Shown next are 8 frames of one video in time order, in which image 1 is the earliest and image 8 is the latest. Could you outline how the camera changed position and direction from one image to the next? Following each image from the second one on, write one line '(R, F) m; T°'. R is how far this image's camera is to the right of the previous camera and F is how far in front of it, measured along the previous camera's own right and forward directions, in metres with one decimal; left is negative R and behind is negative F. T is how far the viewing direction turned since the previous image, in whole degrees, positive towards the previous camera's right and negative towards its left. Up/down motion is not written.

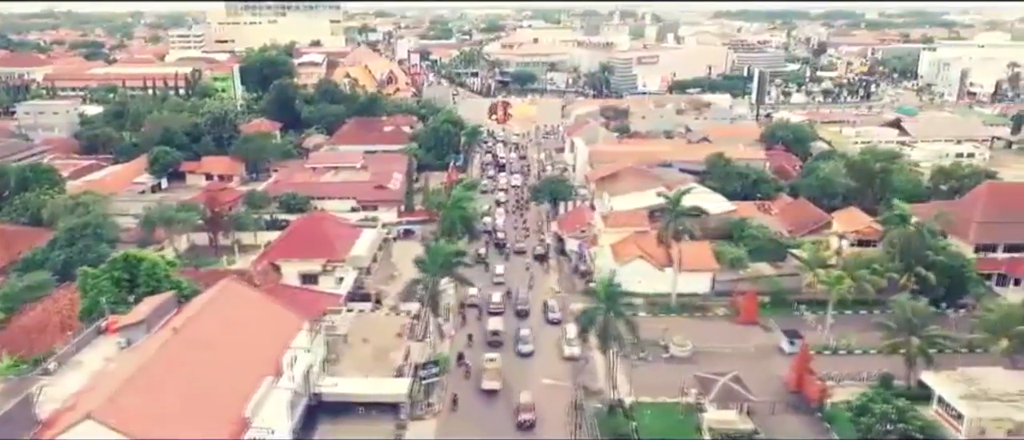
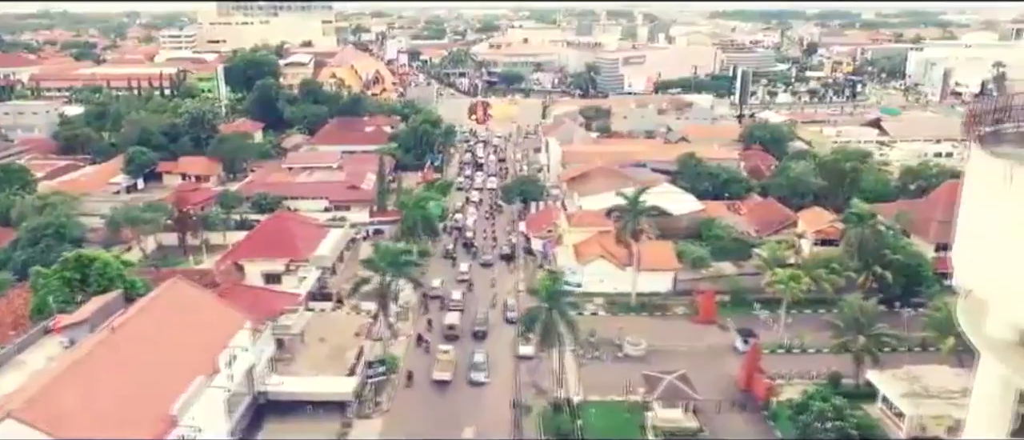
(+1.5, -0.1) m; 0°
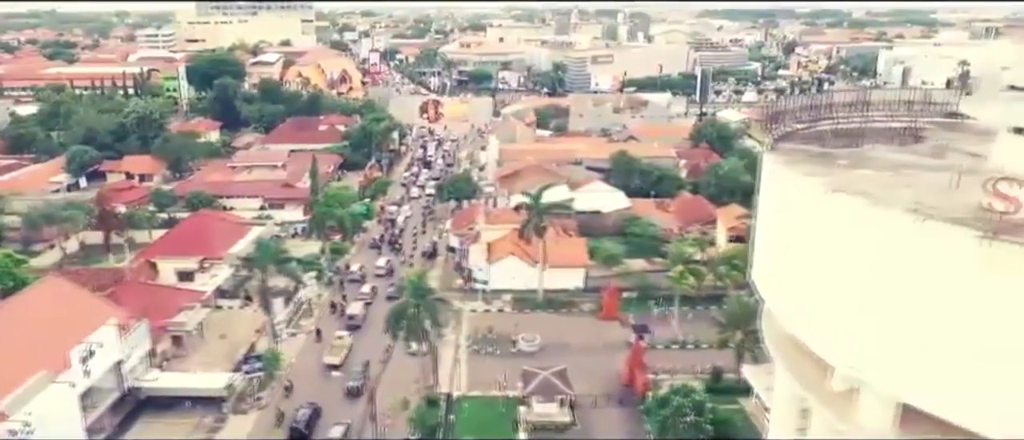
(+3.4, -0.2) m; 0°
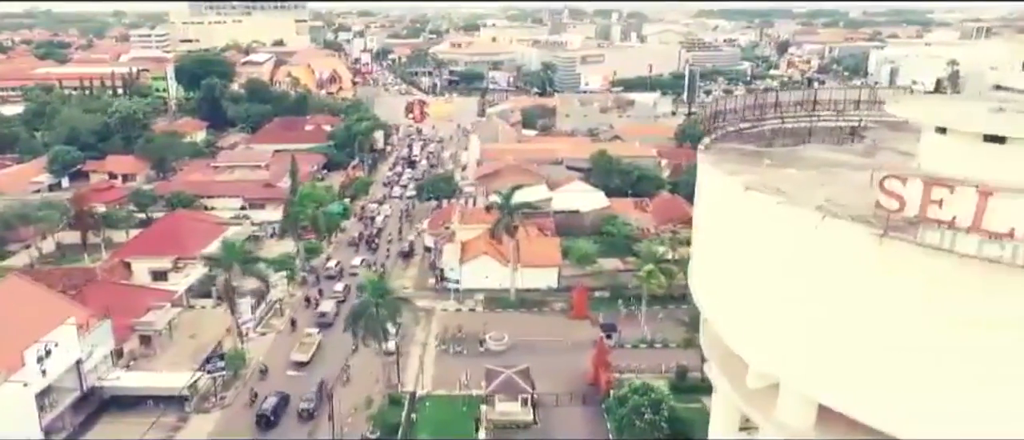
(+1.0, -0.1) m; 0°
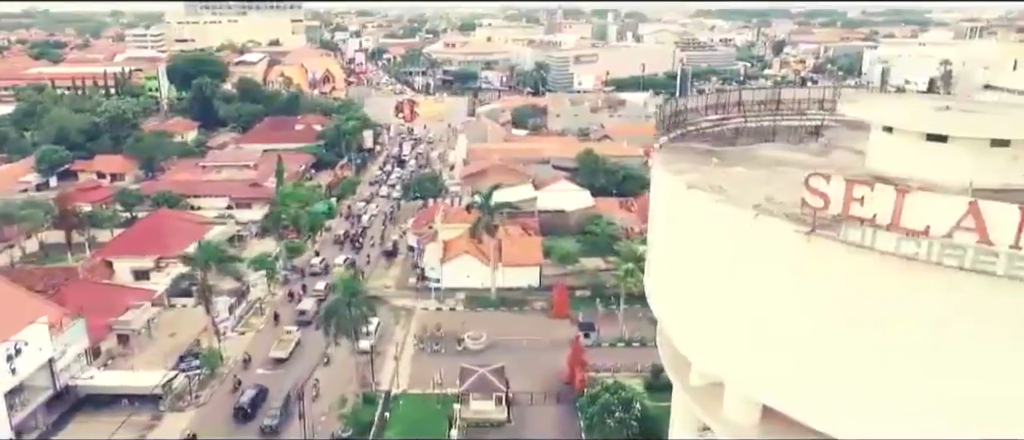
(+0.7, 0.0) m; 0°
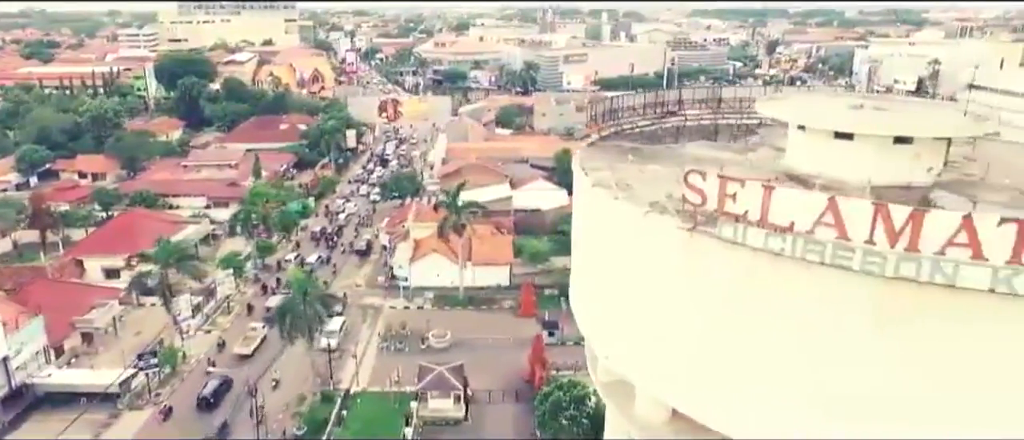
(+1.2, -0.1) m; 0°
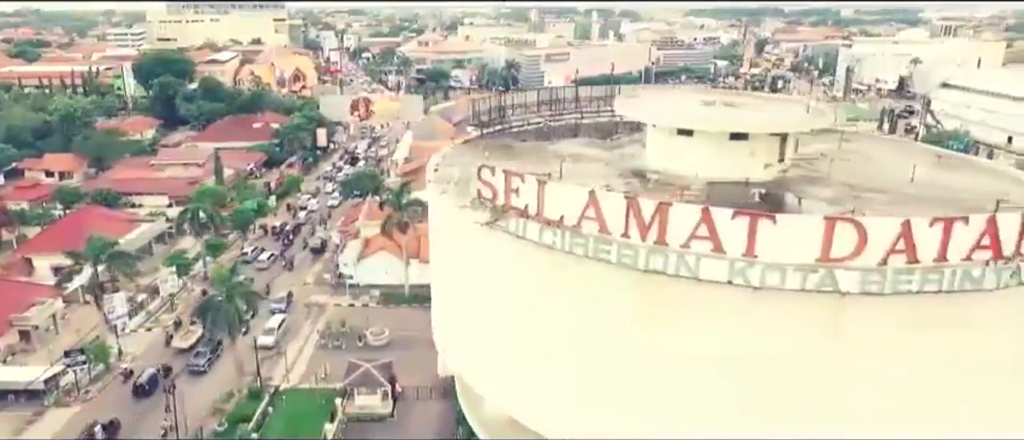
(+2.1, -0.1) m; 0°
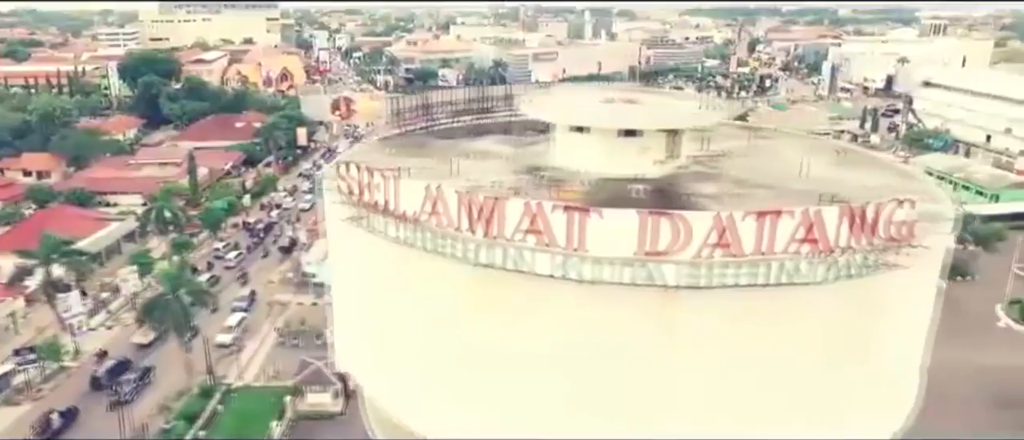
(+1.4, 0.0) m; 0°
